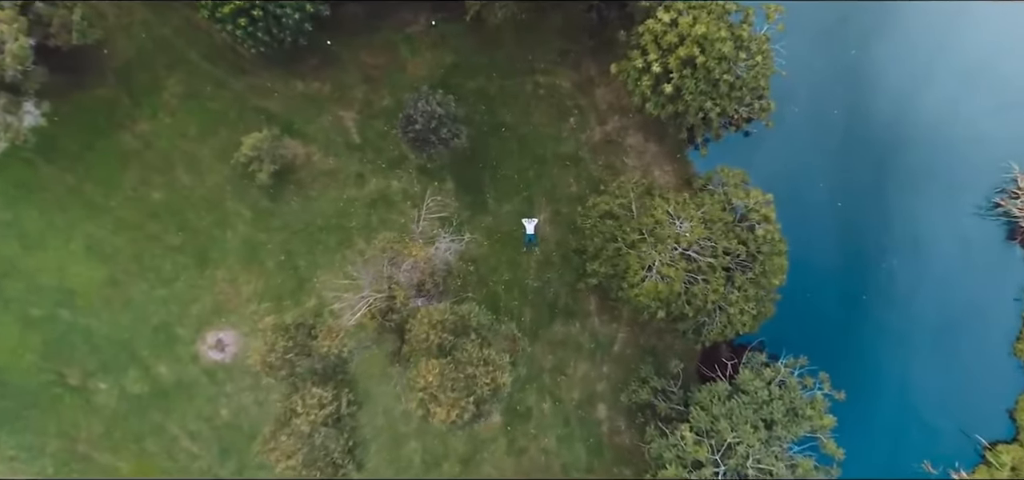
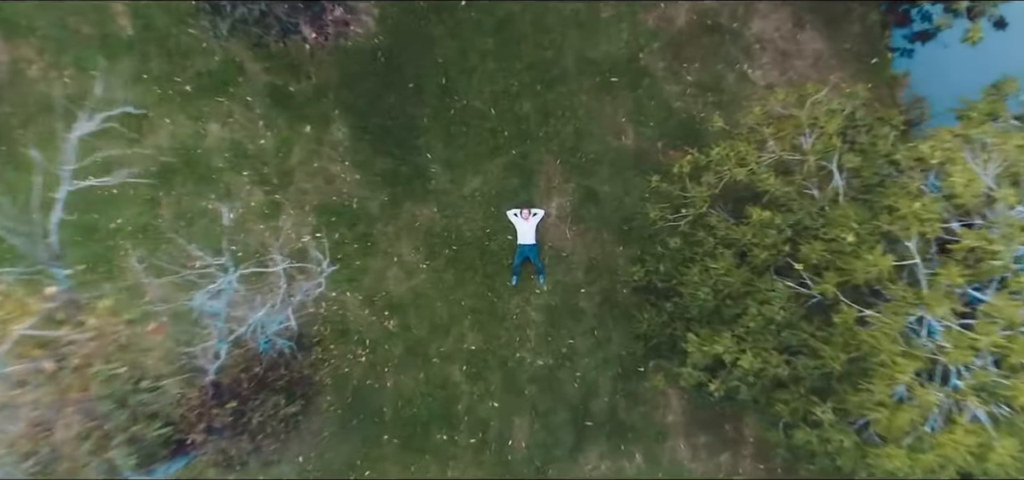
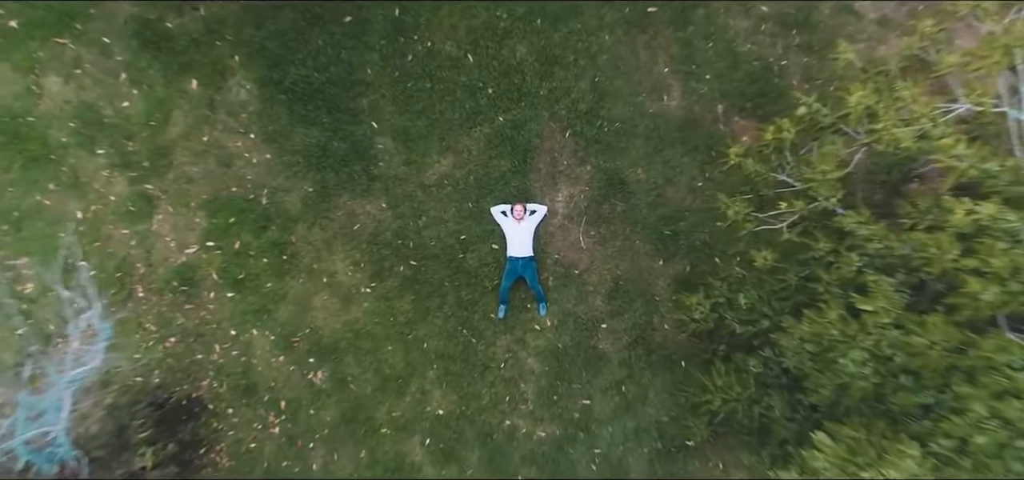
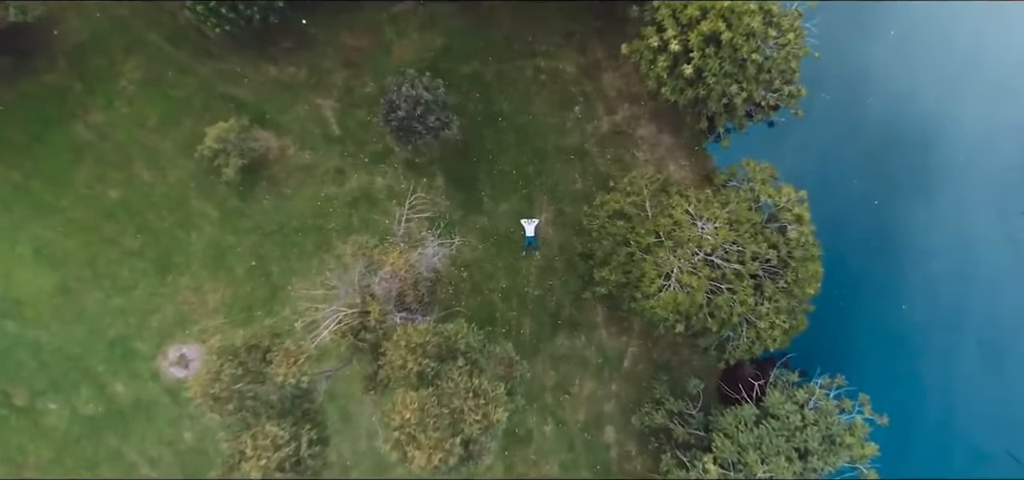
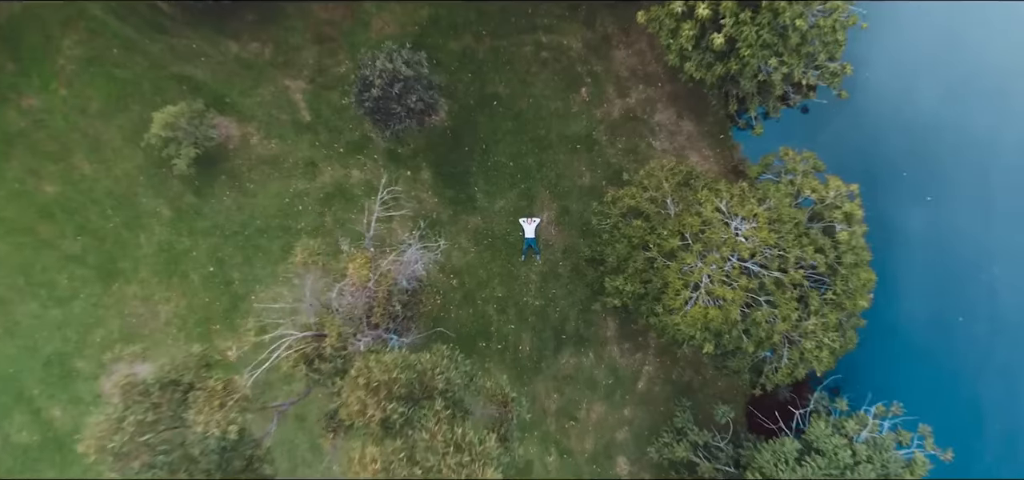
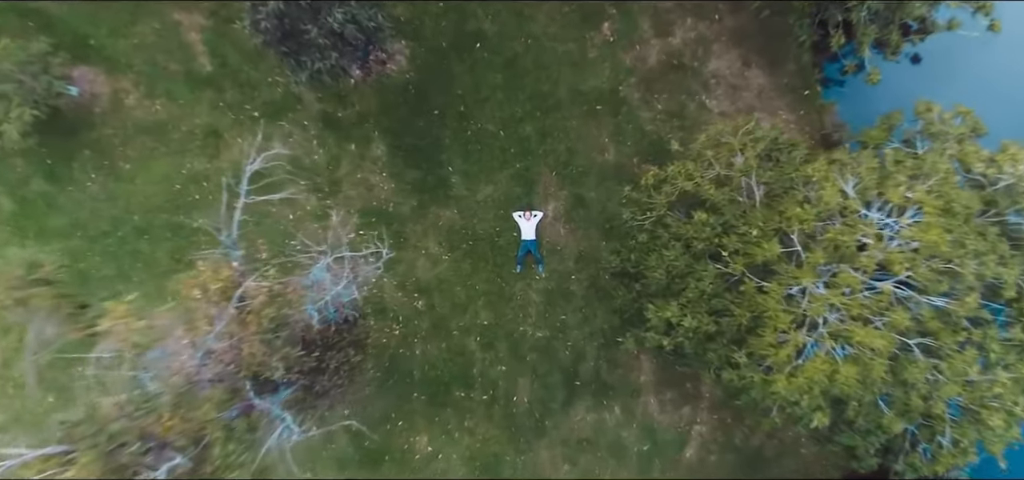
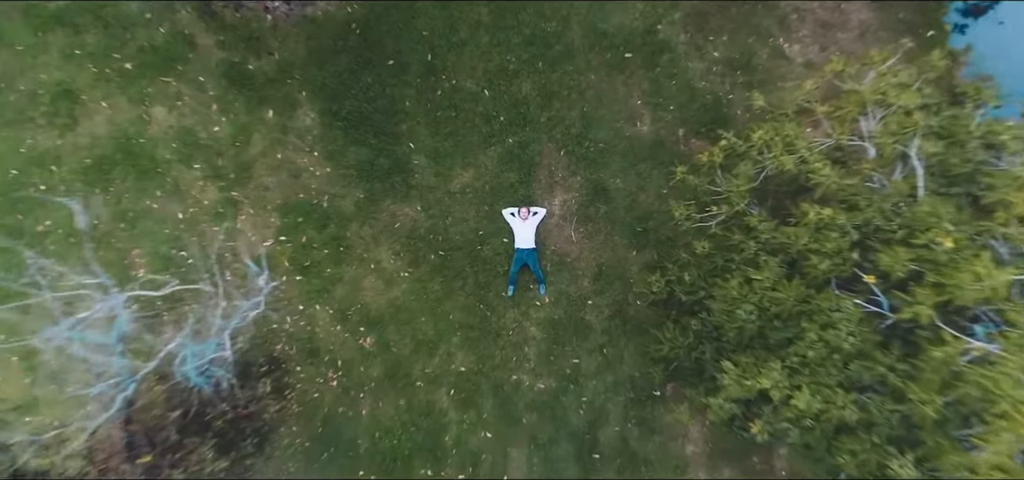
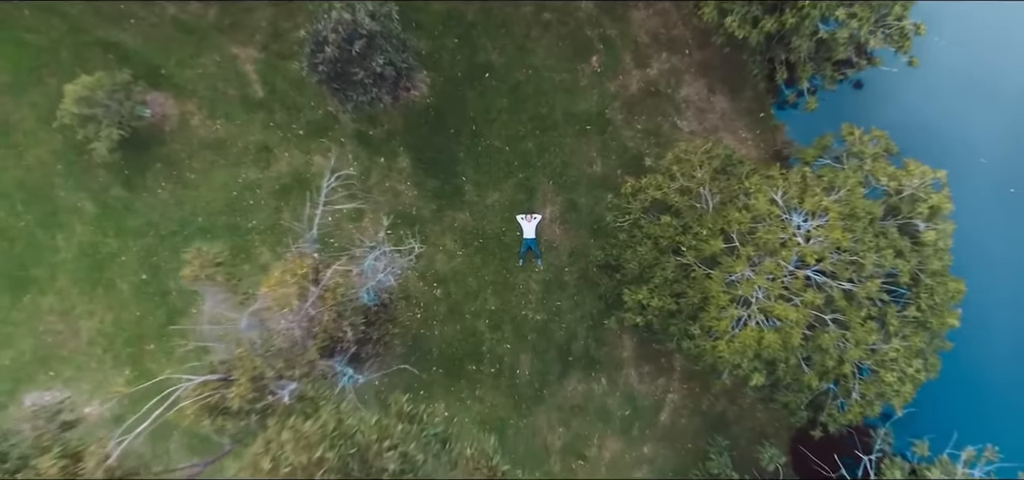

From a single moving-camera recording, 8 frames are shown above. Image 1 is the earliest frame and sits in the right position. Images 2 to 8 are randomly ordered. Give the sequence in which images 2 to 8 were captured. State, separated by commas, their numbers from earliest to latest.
4, 5, 8, 6, 2, 7, 3
